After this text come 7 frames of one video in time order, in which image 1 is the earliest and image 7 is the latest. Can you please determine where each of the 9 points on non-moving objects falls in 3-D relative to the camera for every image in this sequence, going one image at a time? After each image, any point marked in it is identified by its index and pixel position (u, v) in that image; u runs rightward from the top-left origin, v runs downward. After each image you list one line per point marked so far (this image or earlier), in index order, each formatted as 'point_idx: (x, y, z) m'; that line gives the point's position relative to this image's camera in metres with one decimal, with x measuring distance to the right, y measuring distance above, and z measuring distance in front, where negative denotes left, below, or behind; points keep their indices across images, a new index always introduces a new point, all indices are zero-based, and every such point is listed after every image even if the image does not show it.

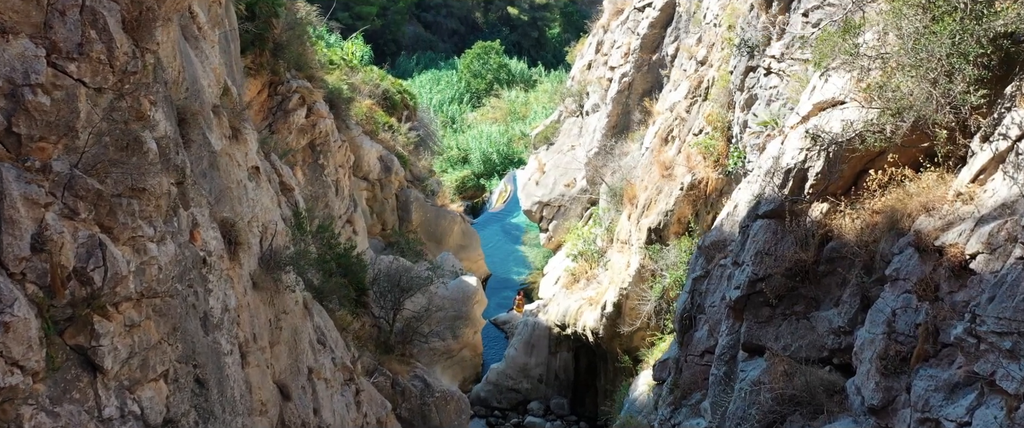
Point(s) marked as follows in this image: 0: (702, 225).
0: (+2.8, -0.2, +15.1) m
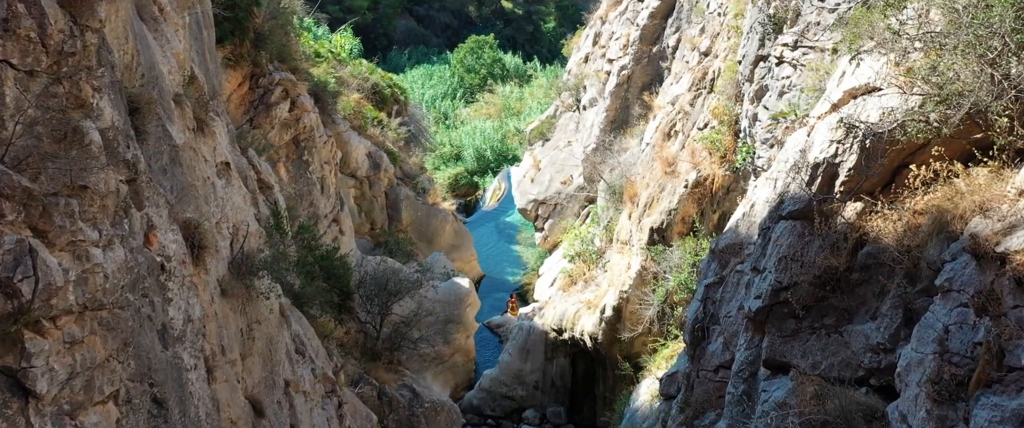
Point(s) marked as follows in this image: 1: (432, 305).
0: (+2.8, -0.1, +14.2) m
1: (-1.4, -1.5, +17.1) m
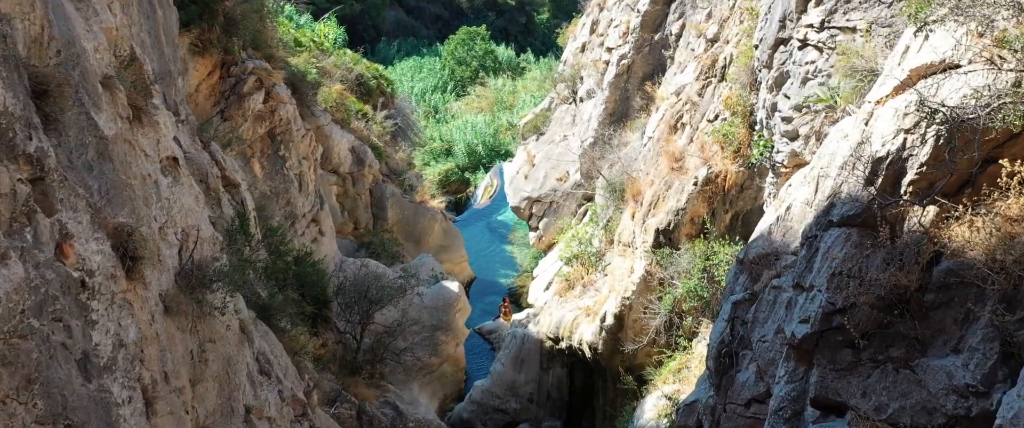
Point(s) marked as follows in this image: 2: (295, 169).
0: (+2.7, -0.1, +13.0) m
1: (-1.5, -1.5, +15.8) m
2: (-3.6, +0.7, +16.6) m
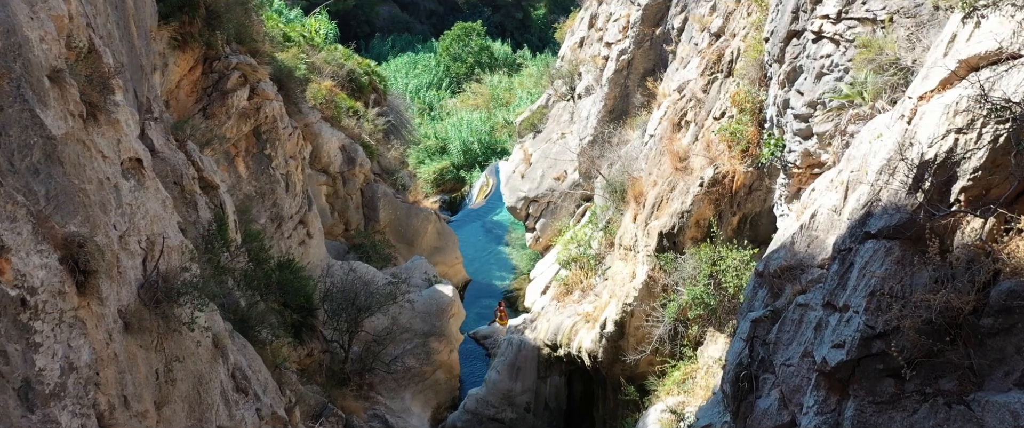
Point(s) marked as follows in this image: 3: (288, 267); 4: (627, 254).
0: (+2.6, -0.2, +12.3) m
1: (-1.5, -1.6, +15.1) m
2: (-3.7, +0.7, +15.9) m
3: (-2.8, -0.7, +12.3) m
4: (+1.6, -0.6, +14.3) m
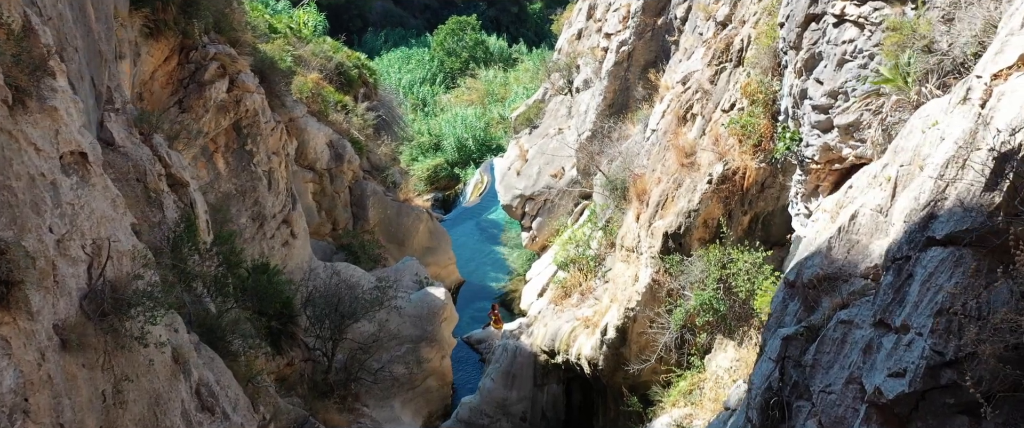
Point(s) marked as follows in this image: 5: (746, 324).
0: (+2.6, -0.2, +11.5) m
1: (-1.6, -1.6, +14.3) m
2: (-3.7, +0.7, +15.1) m
3: (-2.8, -0.6, +11.4) m
4: (+1.6, -0.6, +13.4) m
5: (+2.6, -1.2, +11.1) m
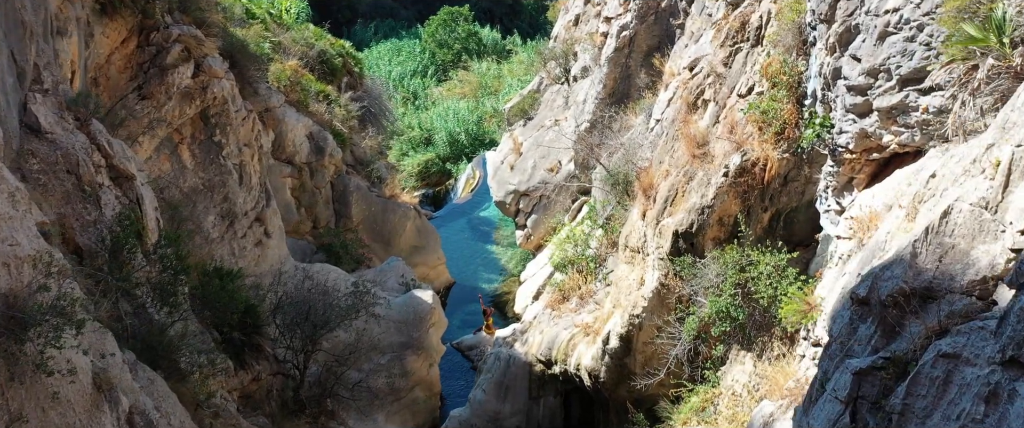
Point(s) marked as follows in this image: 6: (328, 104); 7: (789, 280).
0: (+2.5, -0.1, +10.3) m
1: (-1.7, -1.5, +13.0) m
2: (-3.8, +0.8, +13.8) m
3: (-2.9, -0.6, +10.2) m
4: (+1.5, -0.5, +12.2) m
5: (+2.5, -1.2, +9.8) m
6: (-3.5, +2.1, +18.9) m
7: (+2.7, -0.6, +9.7) m
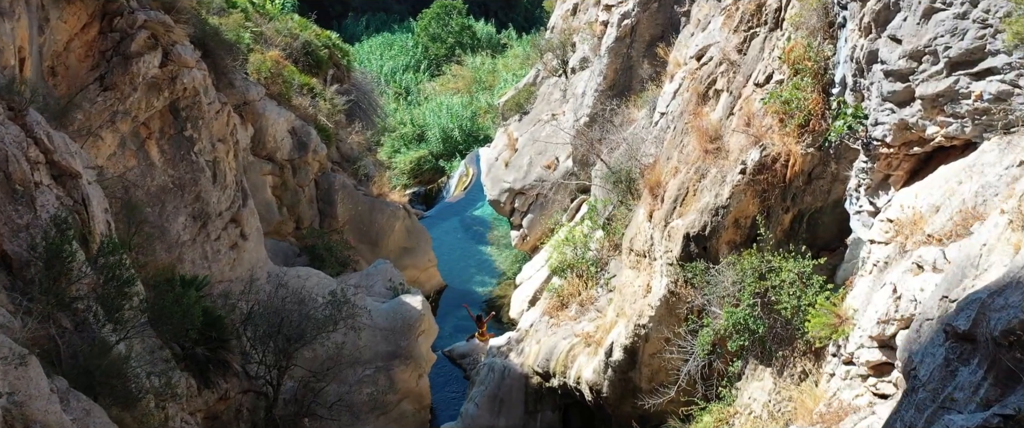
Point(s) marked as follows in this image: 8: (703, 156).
0: (+2.4, -0.1, +9.3) m
1: (-1.8, -1.5, +12.0) m
2: (-3.9, +0.8, +12.8) m
3: (-3.0, -0.6, +9.2) m
4: (+1.4, -0.5, +11.2) m
5: (+2.4, -1.2, +8.9) m
6: (-3.6, +2.1, +17.9) m
7: (+2.6, -0.7, +8.7) m
8: (+1.9, +0.6, +10.0) m
